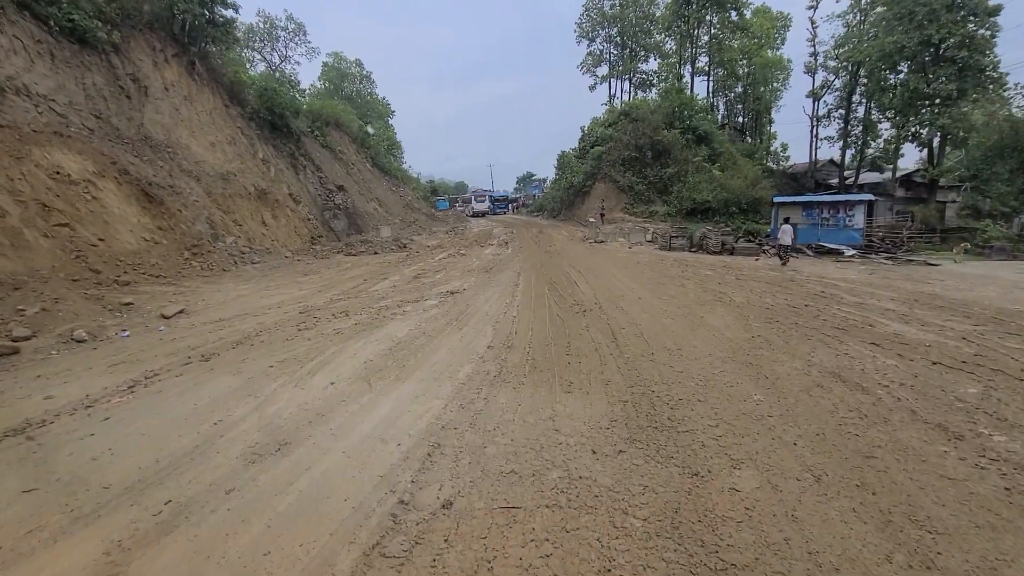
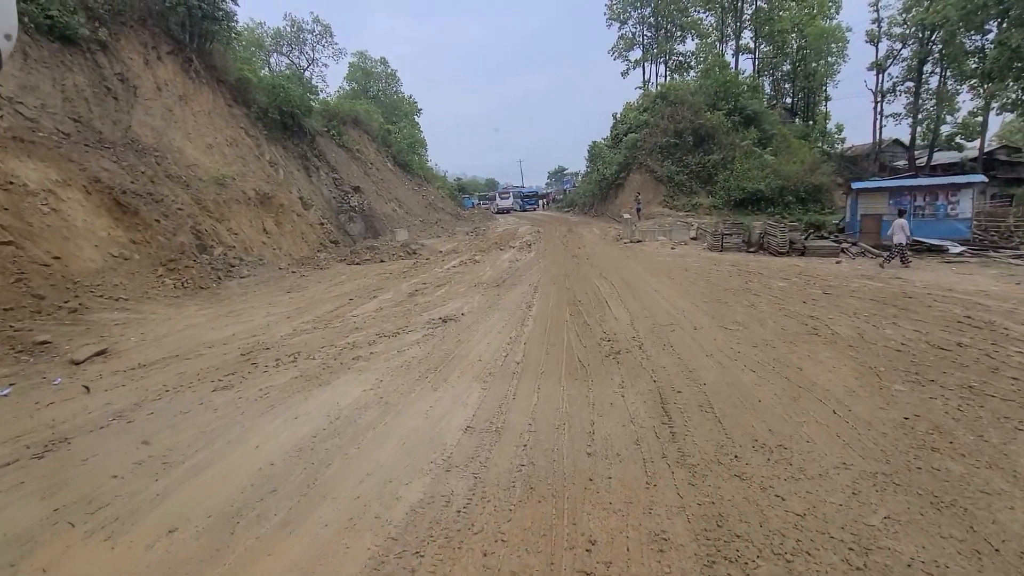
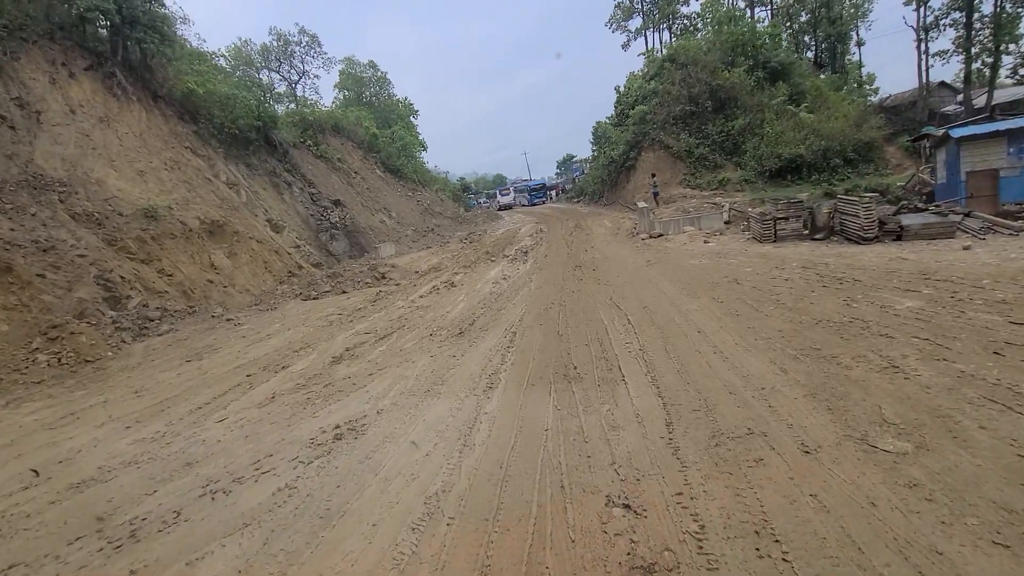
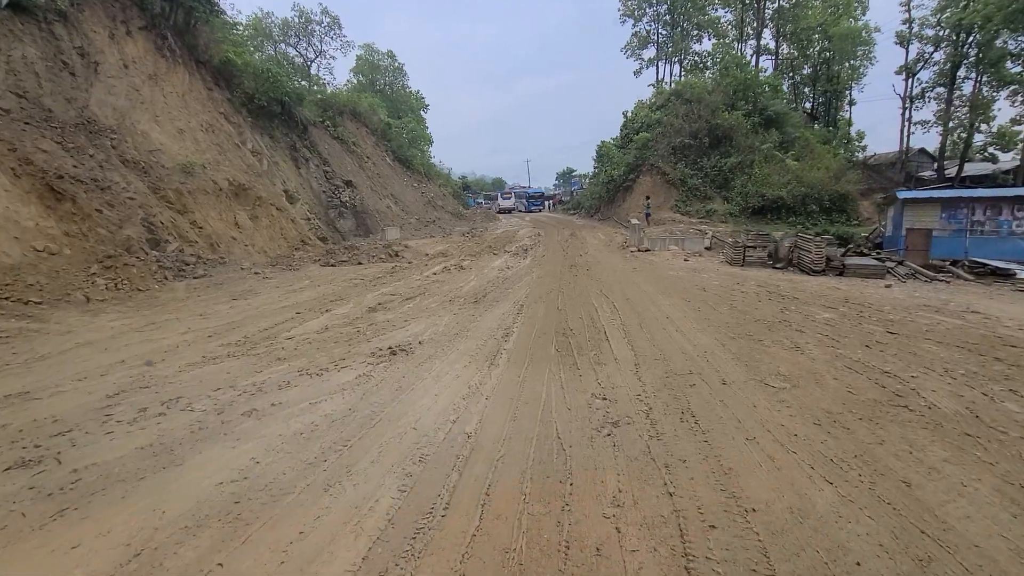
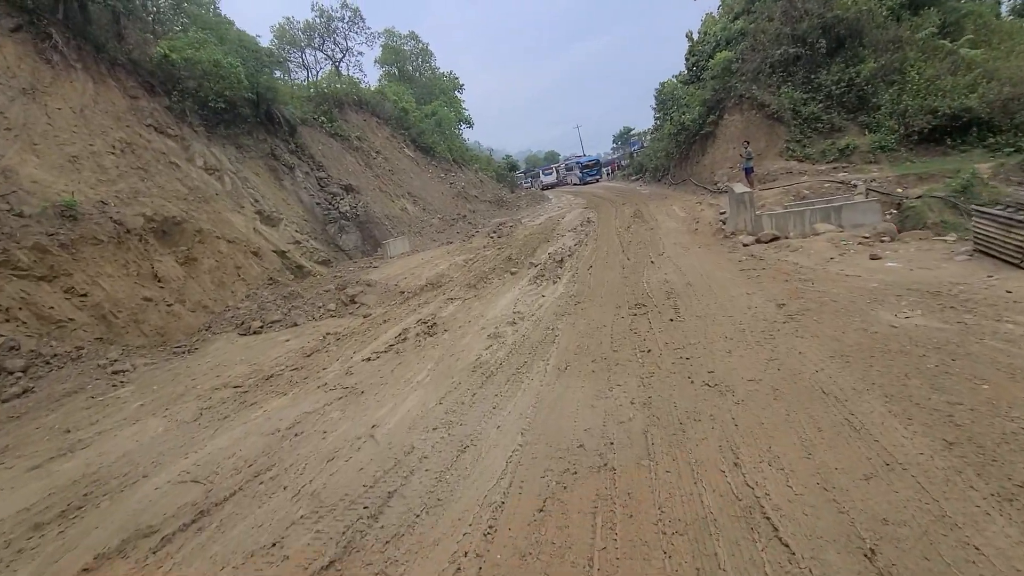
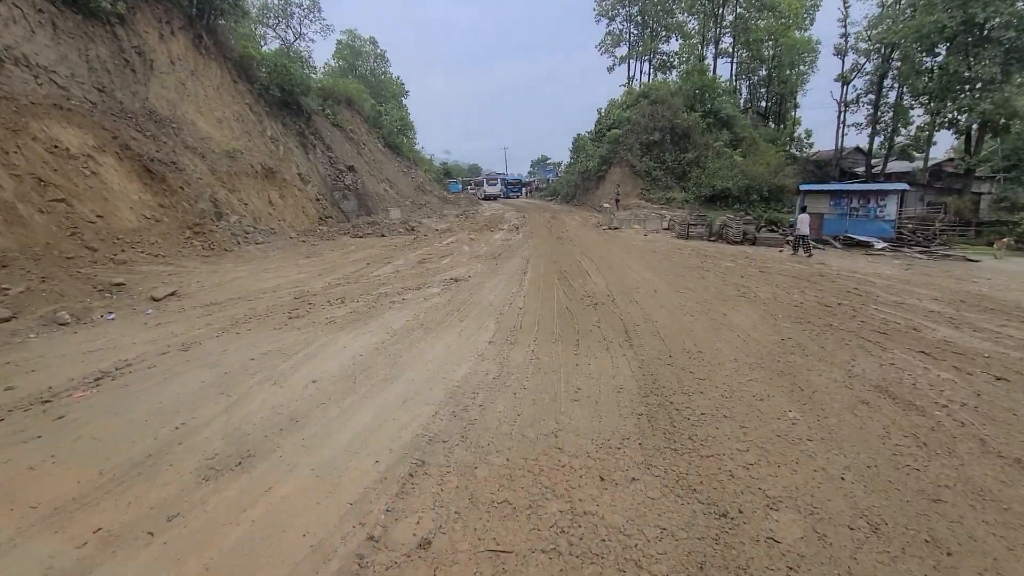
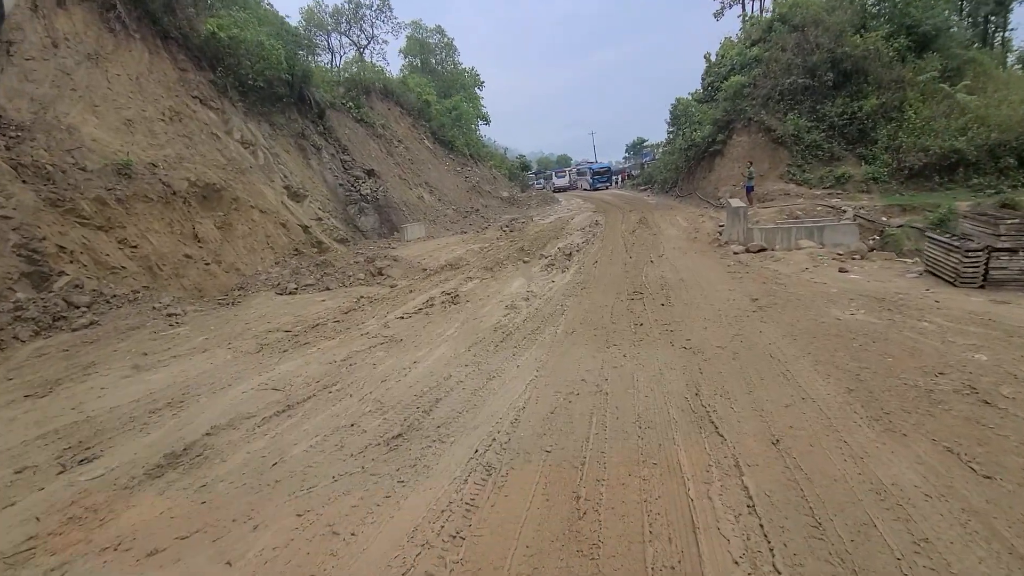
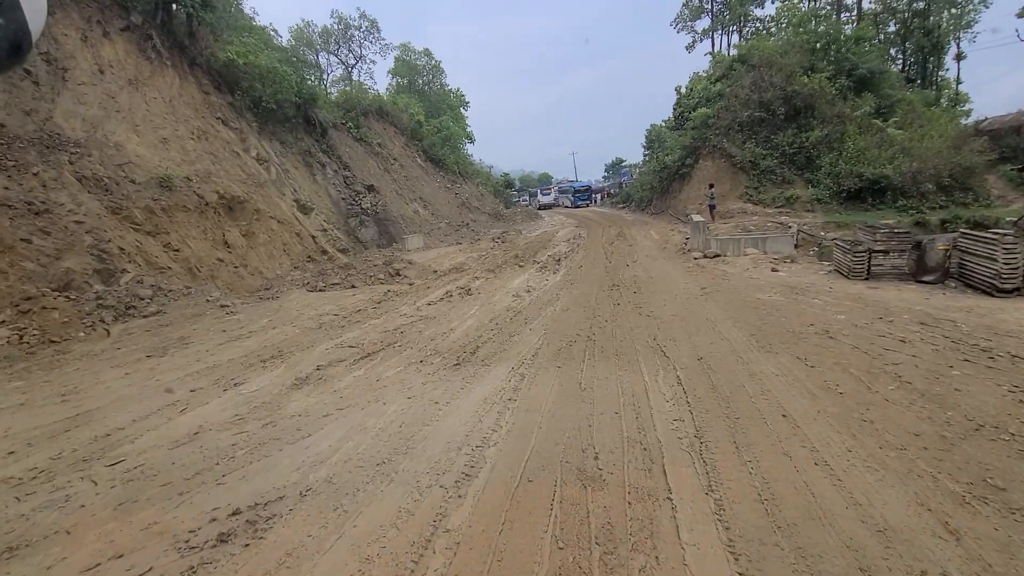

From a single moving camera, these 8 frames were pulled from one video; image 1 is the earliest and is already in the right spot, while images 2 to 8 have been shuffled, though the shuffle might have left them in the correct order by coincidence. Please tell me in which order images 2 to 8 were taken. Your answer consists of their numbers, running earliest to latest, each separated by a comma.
6, 2, 4, 3, 8, 7, 5
